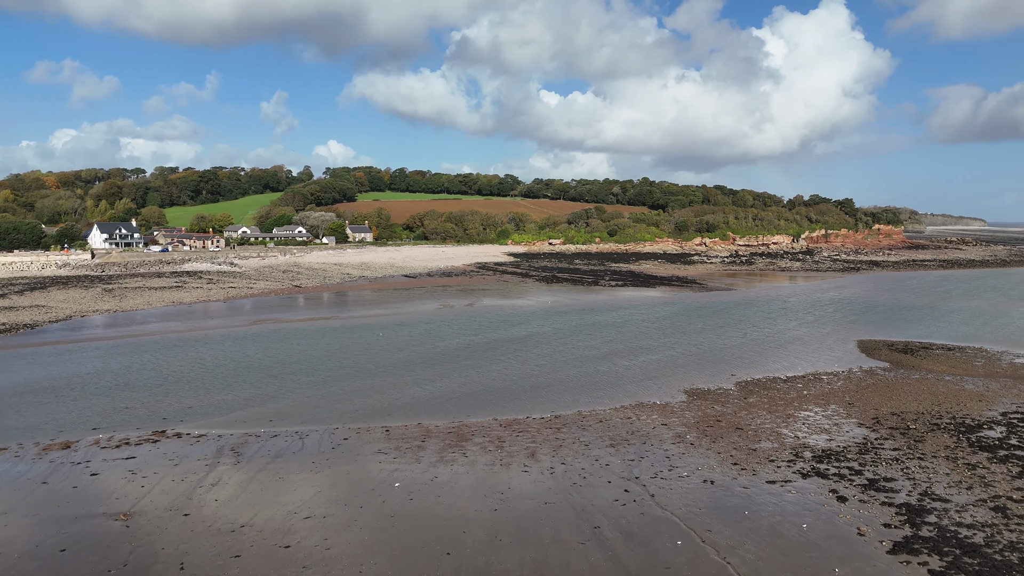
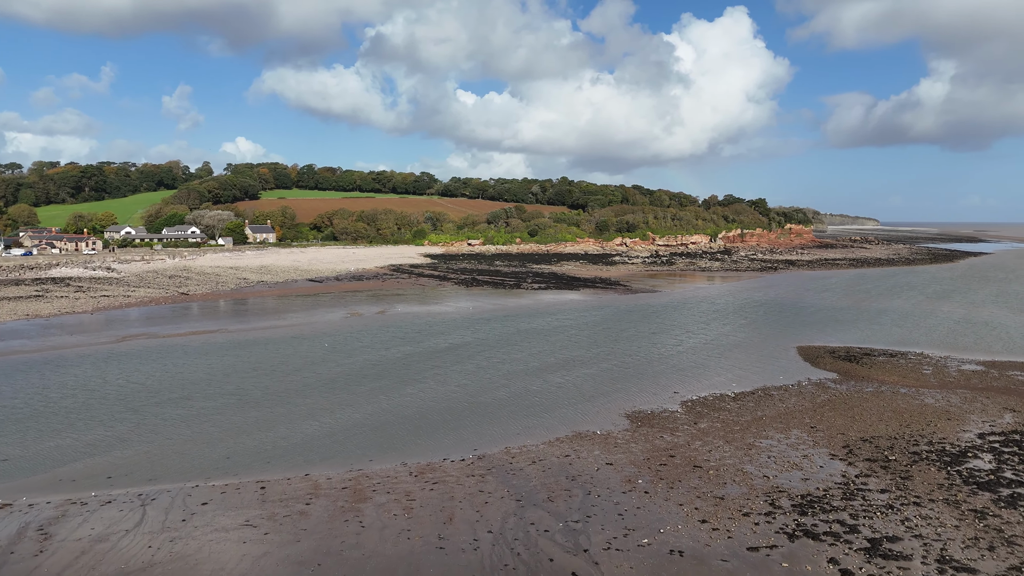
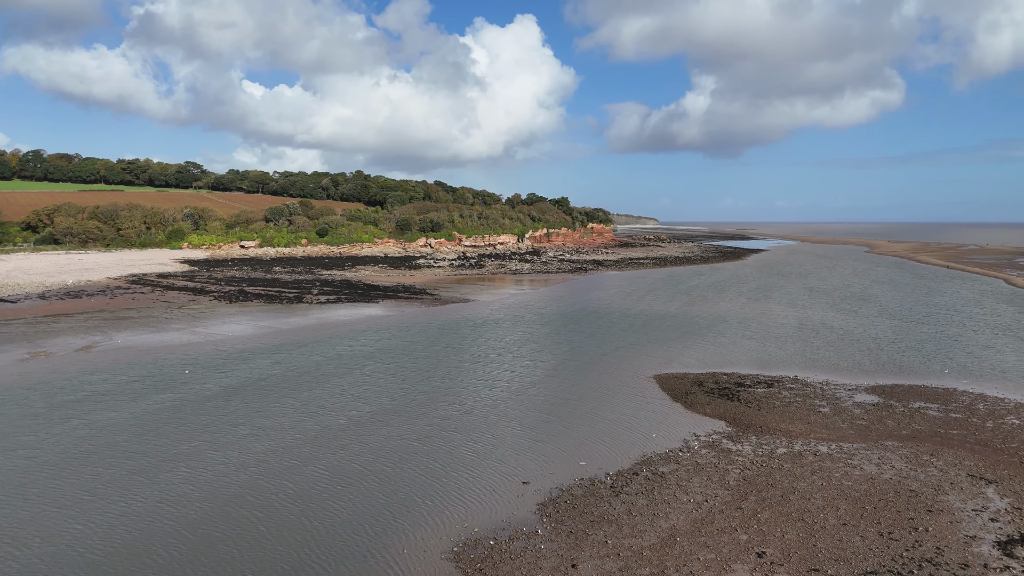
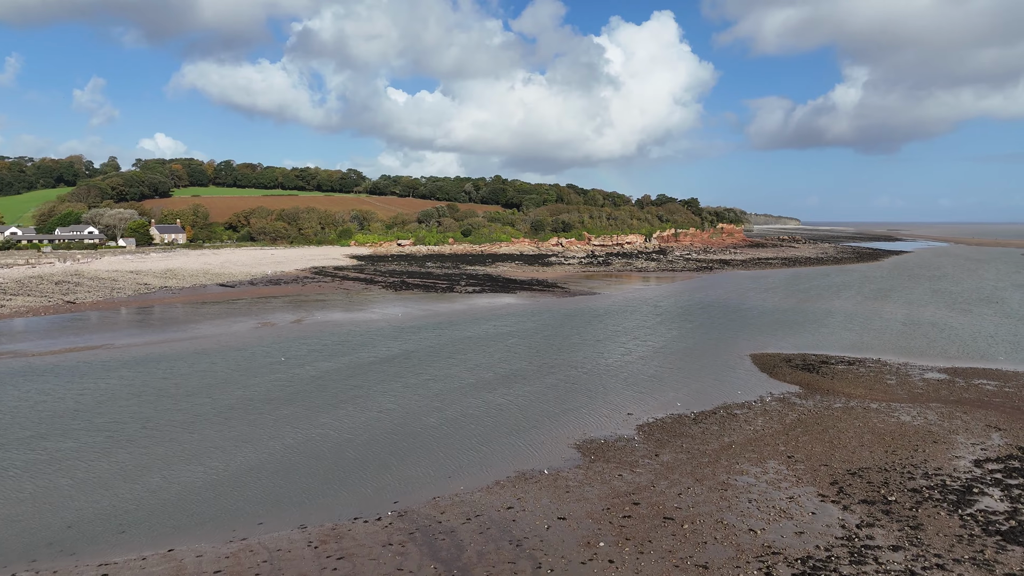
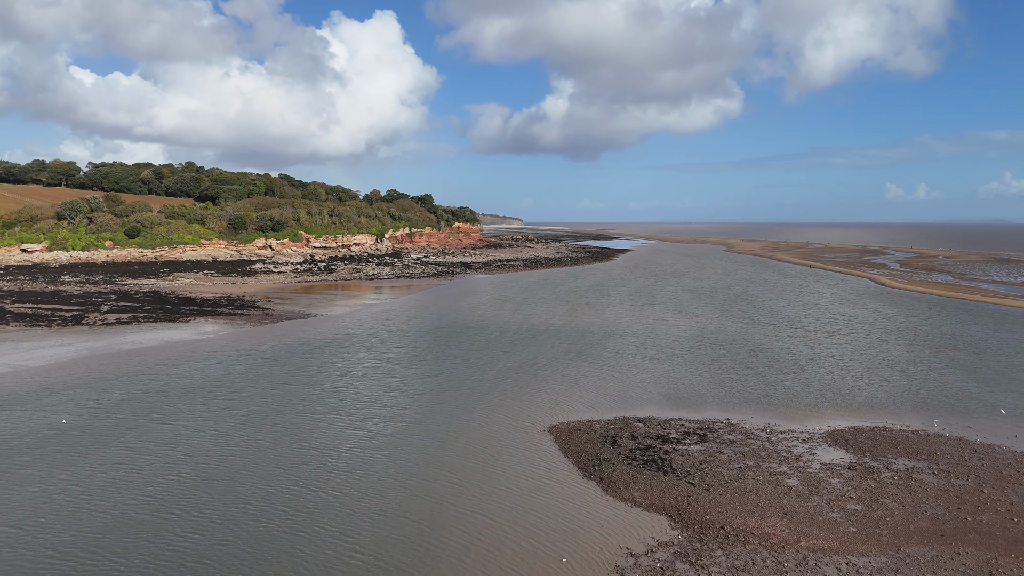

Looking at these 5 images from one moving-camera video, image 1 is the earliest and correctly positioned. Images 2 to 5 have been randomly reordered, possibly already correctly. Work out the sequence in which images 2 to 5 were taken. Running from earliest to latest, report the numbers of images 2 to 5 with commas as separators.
2, 4, 3, 5
